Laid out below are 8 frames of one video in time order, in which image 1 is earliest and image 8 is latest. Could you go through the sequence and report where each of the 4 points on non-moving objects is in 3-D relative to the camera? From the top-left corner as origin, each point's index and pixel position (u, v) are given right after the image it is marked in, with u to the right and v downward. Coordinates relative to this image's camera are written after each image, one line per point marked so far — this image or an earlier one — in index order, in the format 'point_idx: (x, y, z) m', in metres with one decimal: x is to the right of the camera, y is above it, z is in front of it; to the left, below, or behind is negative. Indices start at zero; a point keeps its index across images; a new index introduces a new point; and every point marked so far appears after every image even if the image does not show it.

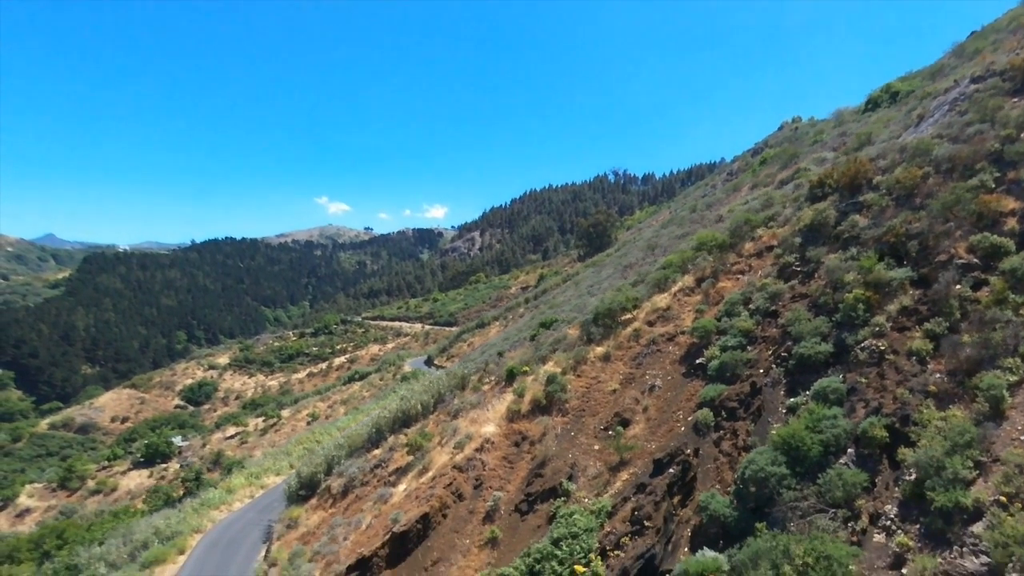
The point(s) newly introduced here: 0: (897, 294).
0: (+9.7, -0.2, +15.7) m
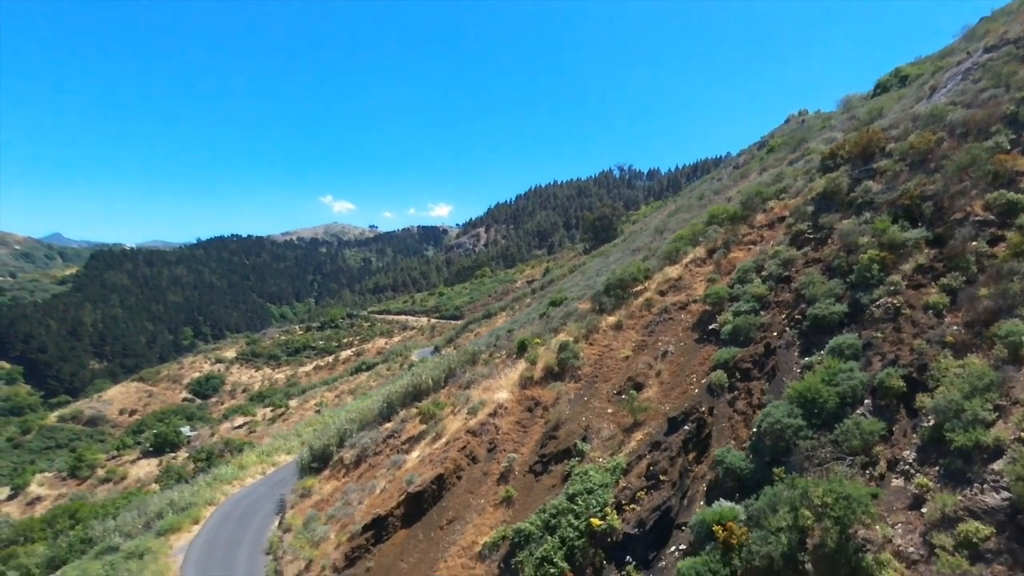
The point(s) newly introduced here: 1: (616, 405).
0: (+10.1, +0.9, +15.7) m
1: (+2.9, -3.3, +17.6) m
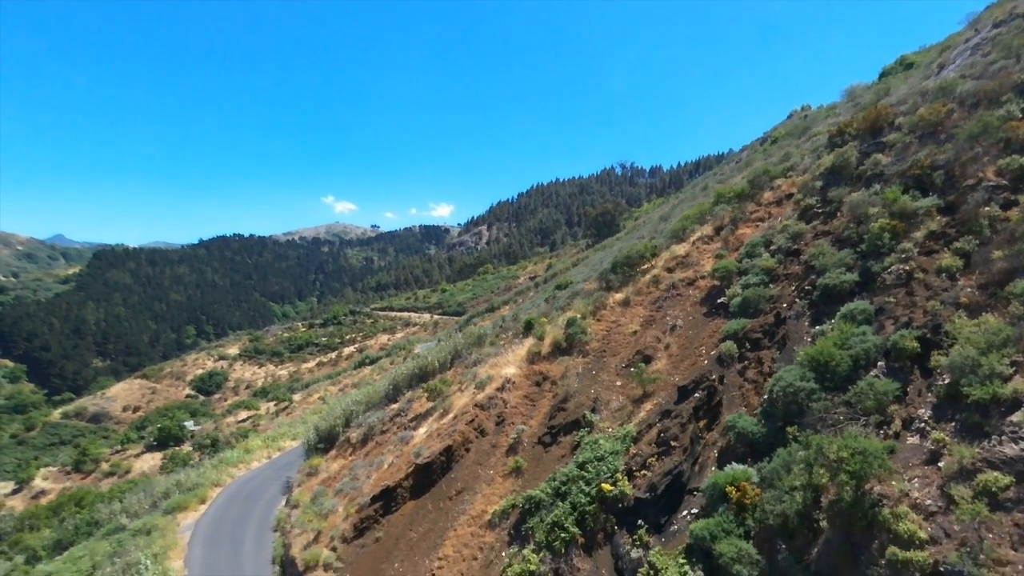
0: (+10.3, +1.7, +15.6) m
1: (+3.2, -2.5, +17.5) m
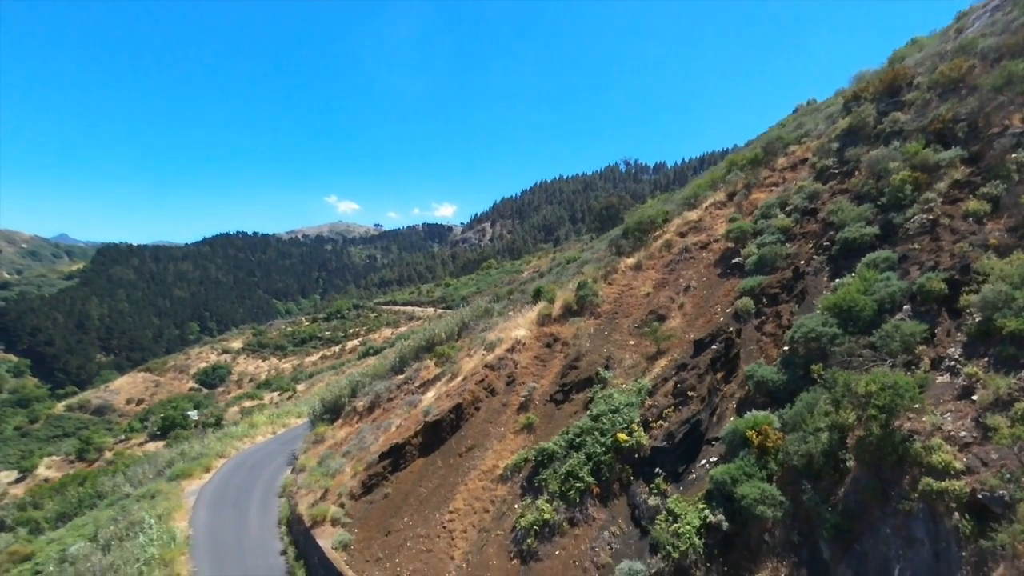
0: (+10.6, +2.8, +15.2) m
1: (+3.5, -1.4, +17.1) m
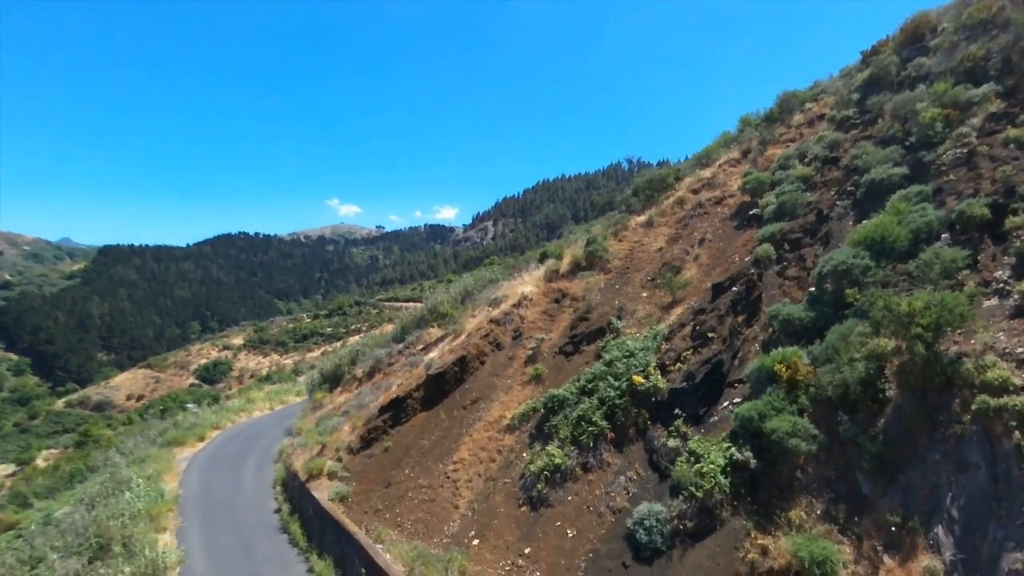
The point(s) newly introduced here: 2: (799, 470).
0: (+10.8, +4.2, +14.3) m
1: (+3.6, 0.0, +16.3) m
2: (+4.5, -2.9, +9.8) m
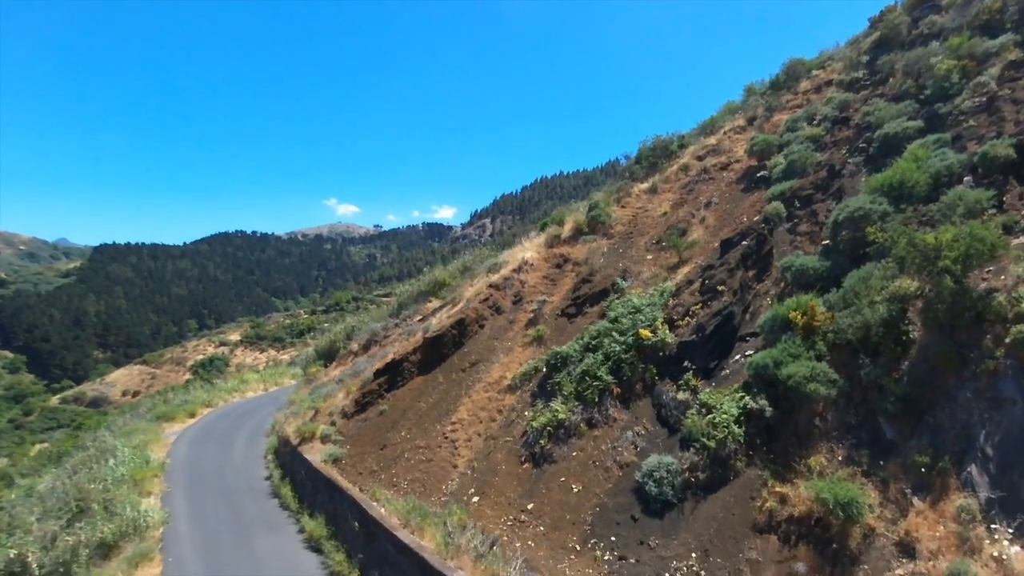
0: (+10.8, +5.1, +13.8) m
1: (+3.6, +0.9, +15.7) m
2: (+4.5, -1.9, +9.2) m
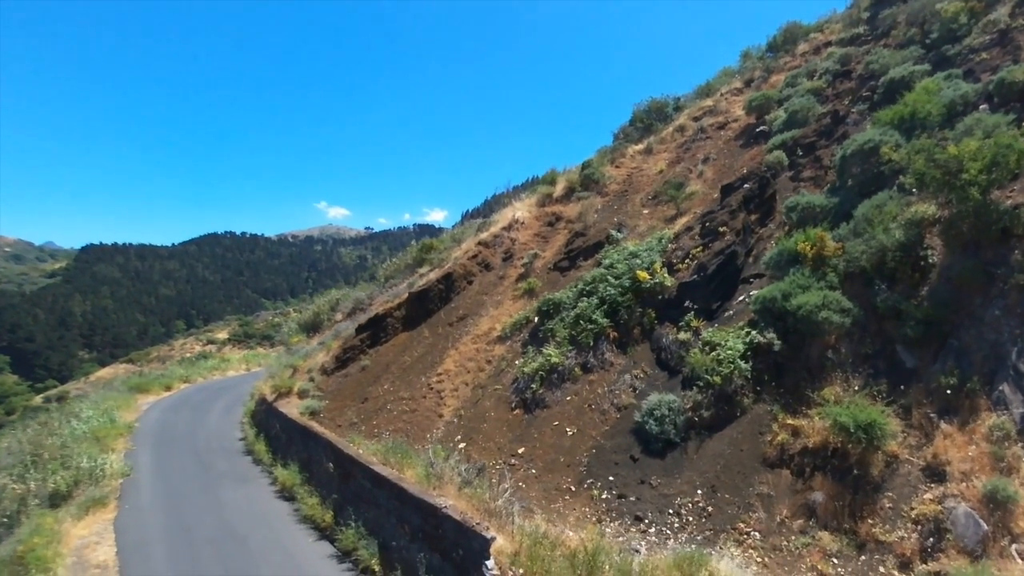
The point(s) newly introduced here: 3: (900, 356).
0: (+10.5, +6.2, +13.2) m
1: (+3.4, +2.0, +15.0) m
2: (+4.4, -0.8, +8.5) m
3: (+5.0, -0.9, +8.0) m
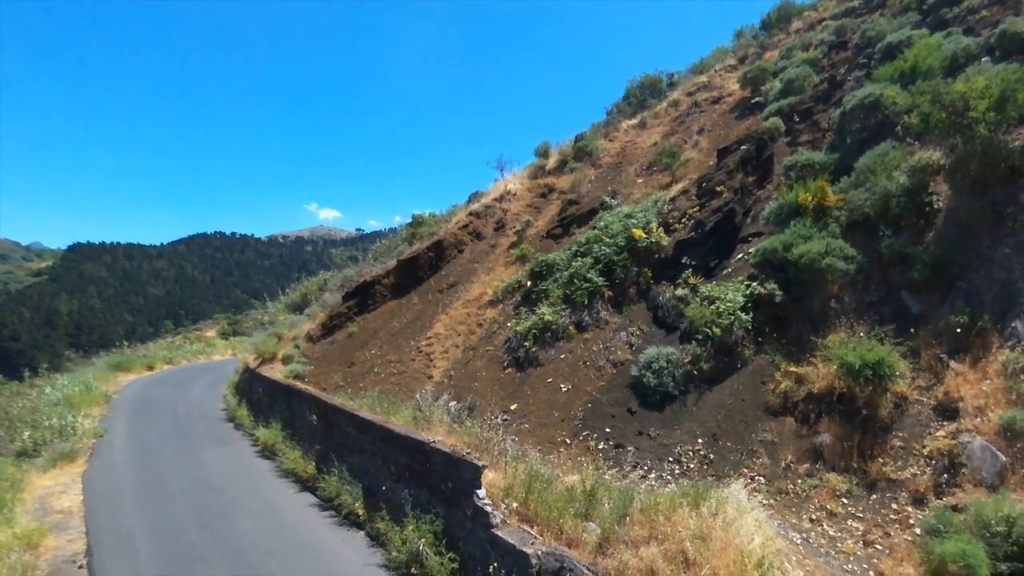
0: (+10.4, +6.9, +13.1) m
1: (+3.2, +2.7, +14.7) m
2: (+4.3, -0.1, +8.3) m
3: (+4.9, -0.1, +7.7) m
